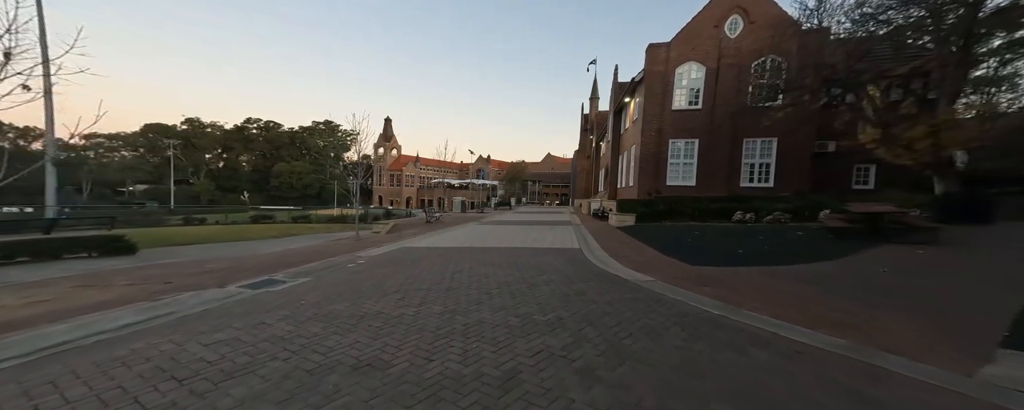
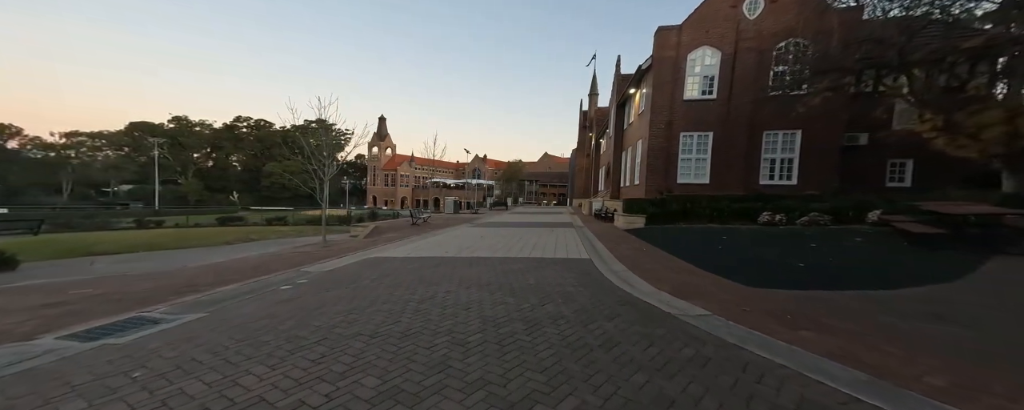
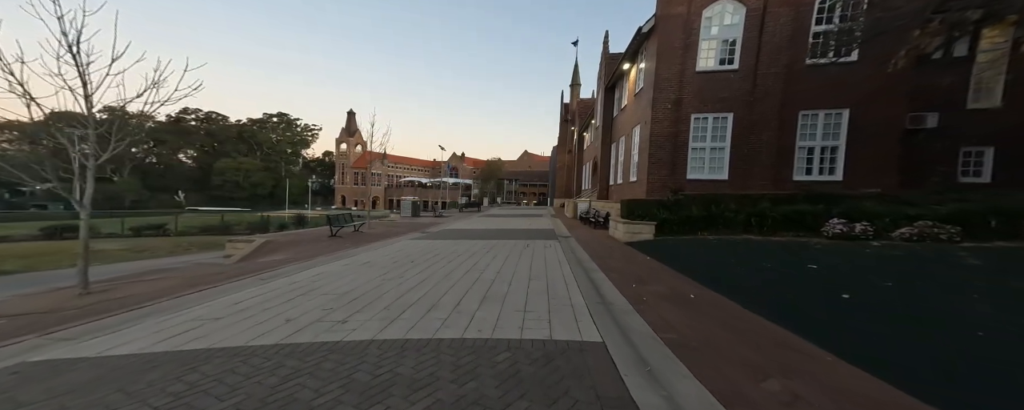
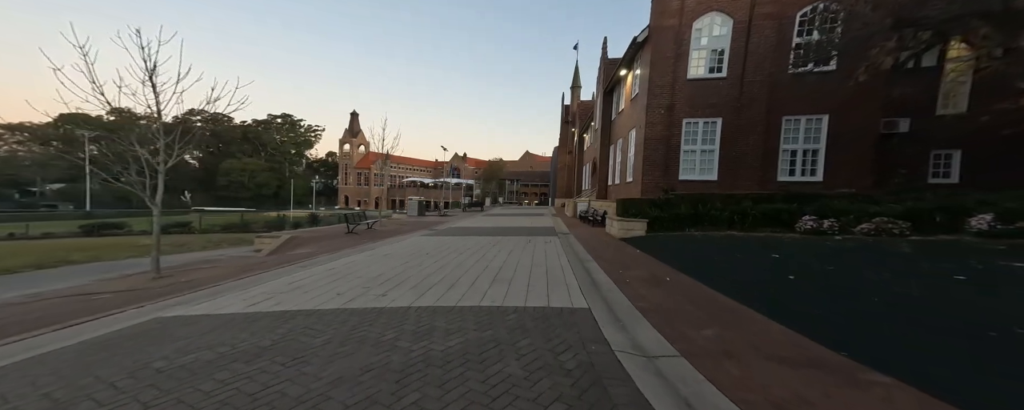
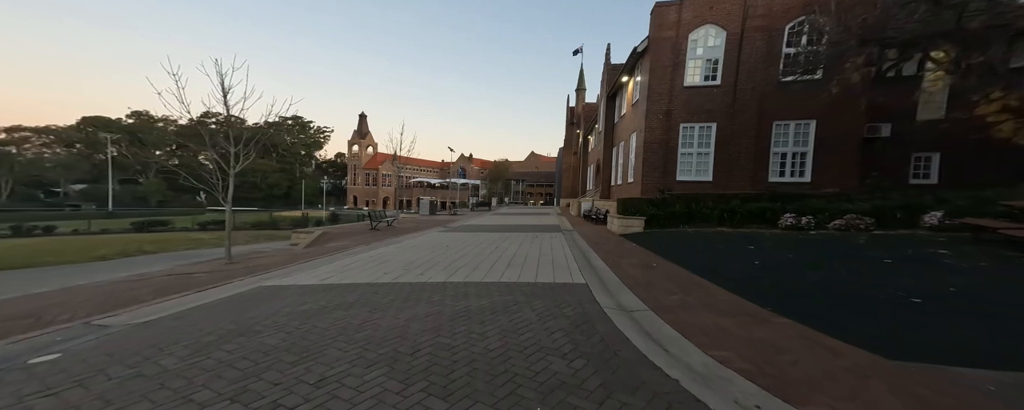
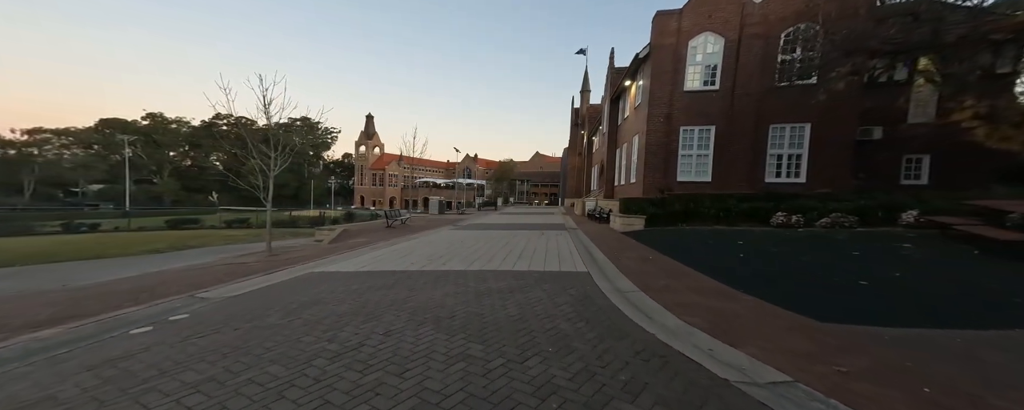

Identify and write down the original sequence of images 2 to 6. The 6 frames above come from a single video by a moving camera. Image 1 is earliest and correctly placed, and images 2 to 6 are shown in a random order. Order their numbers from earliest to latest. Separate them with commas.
2, 6, 5, 4, 3
